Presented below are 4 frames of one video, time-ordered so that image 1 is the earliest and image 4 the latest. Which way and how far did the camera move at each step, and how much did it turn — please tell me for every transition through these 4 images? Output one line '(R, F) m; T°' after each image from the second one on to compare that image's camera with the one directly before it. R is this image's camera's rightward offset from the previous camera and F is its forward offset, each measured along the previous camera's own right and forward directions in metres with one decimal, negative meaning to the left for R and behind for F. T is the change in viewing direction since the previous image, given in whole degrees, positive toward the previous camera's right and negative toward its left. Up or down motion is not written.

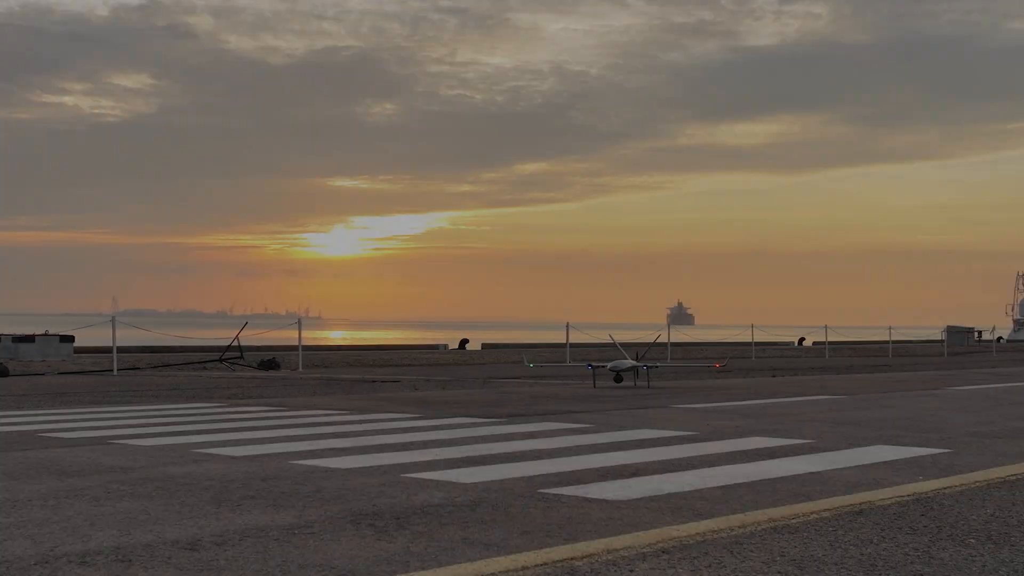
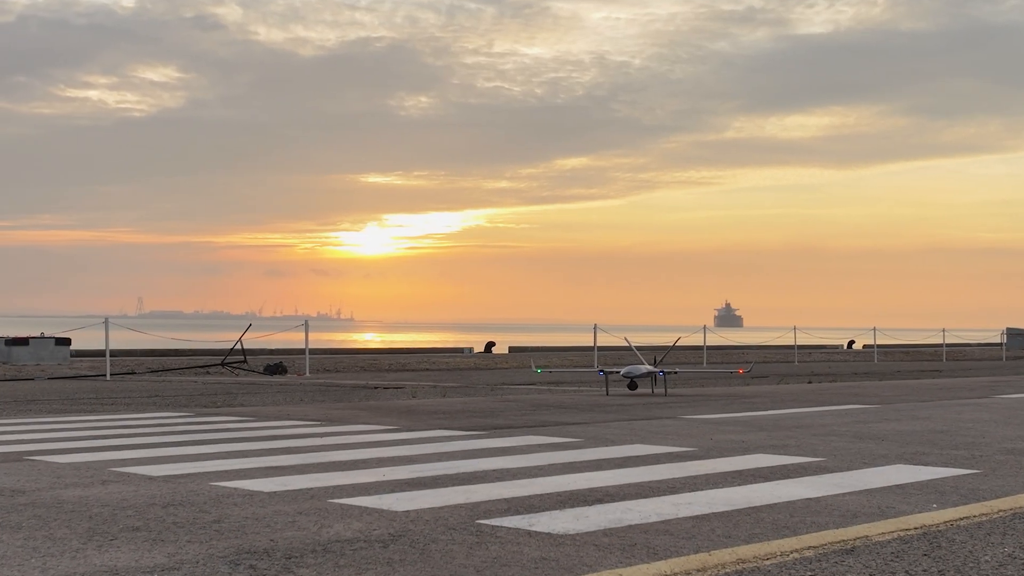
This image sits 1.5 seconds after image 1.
(+1.0, +1.1) m; -4°
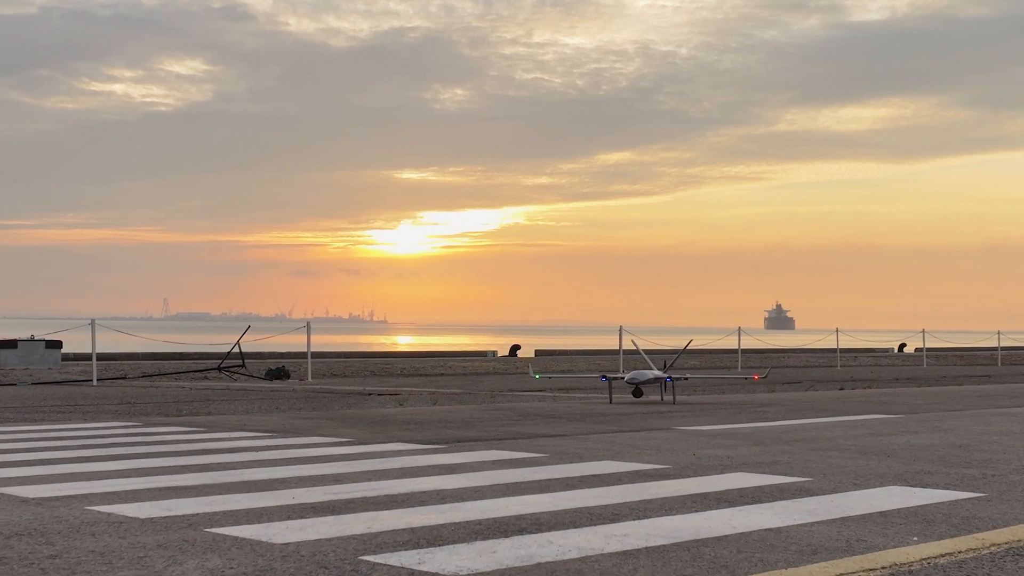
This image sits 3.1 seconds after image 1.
(+1.2, +1.0) m; -4°
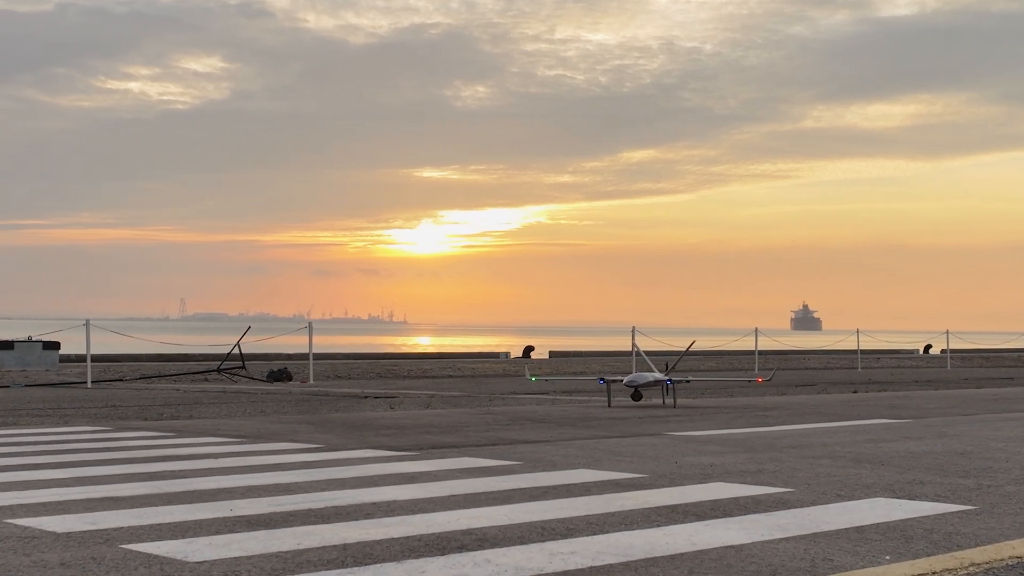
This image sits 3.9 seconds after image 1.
(+0.7, +0.4) m; -2°
